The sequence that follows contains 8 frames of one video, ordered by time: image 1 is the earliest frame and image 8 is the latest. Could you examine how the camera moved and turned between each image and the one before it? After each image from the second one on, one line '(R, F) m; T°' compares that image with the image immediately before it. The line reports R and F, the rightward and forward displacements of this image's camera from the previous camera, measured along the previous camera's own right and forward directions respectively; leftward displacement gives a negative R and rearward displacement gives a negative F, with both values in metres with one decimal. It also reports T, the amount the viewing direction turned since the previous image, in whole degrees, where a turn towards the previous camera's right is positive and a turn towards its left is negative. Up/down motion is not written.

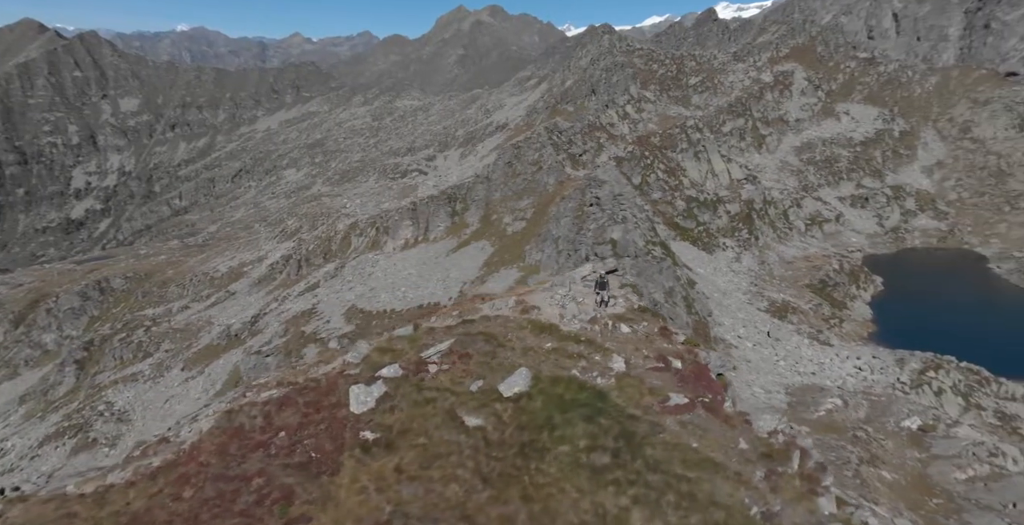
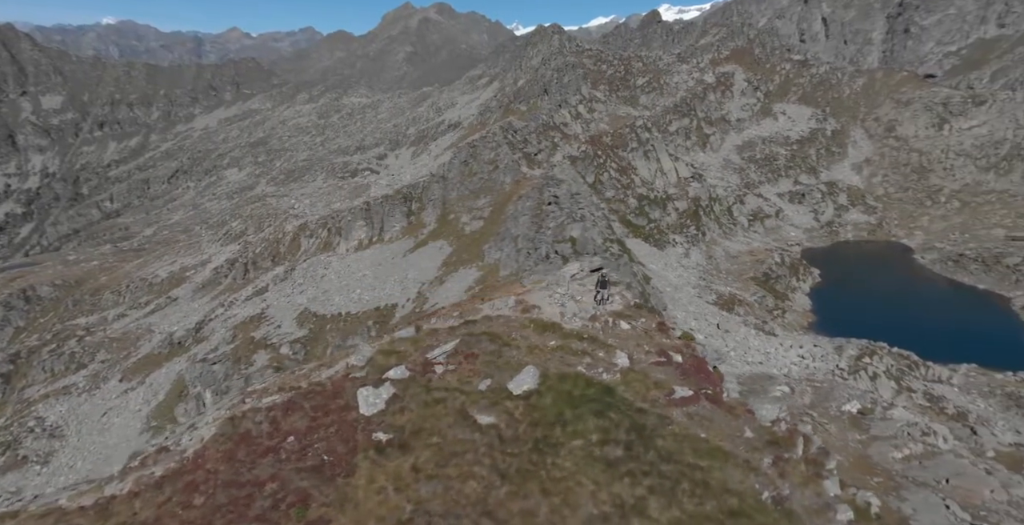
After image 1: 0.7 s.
(-0.8, -0.3) m; +5°
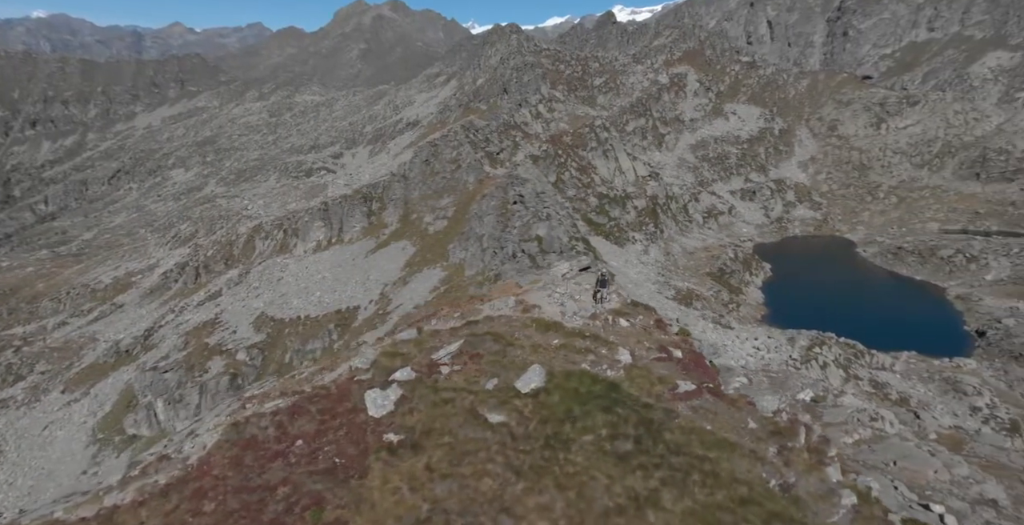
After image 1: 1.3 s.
(-0.7, -0.2) m; +4°
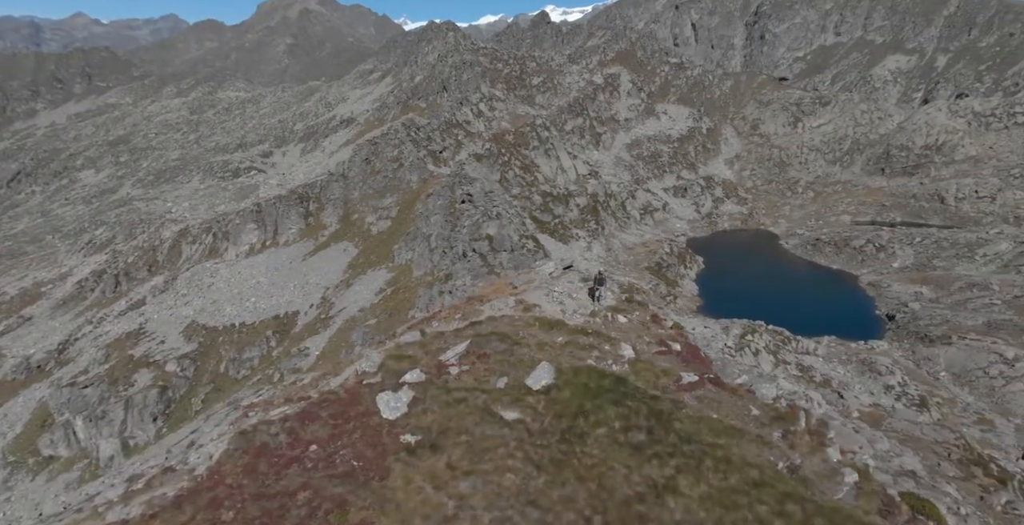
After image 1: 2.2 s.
(-1.1, -0.3) m; +6°
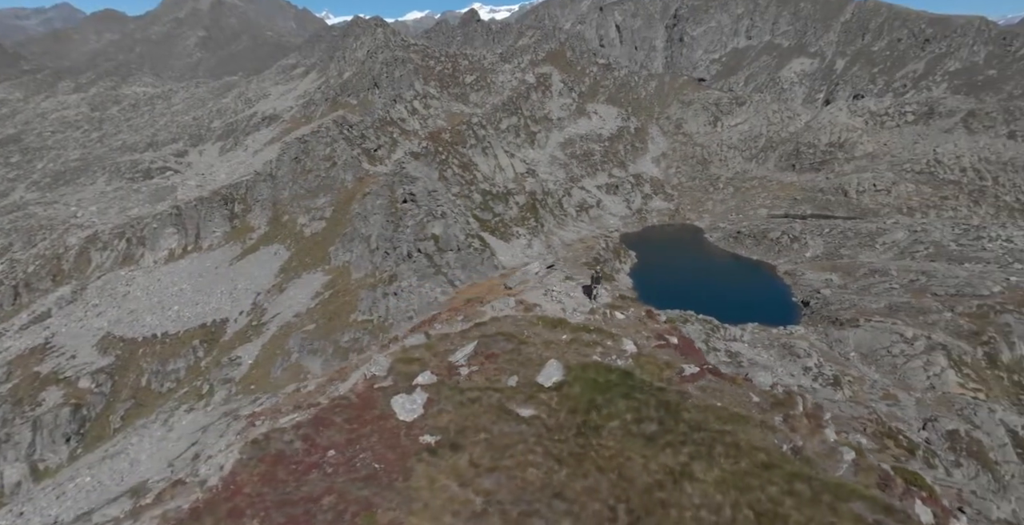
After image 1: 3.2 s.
(-1.2, -0.2) m; +7°
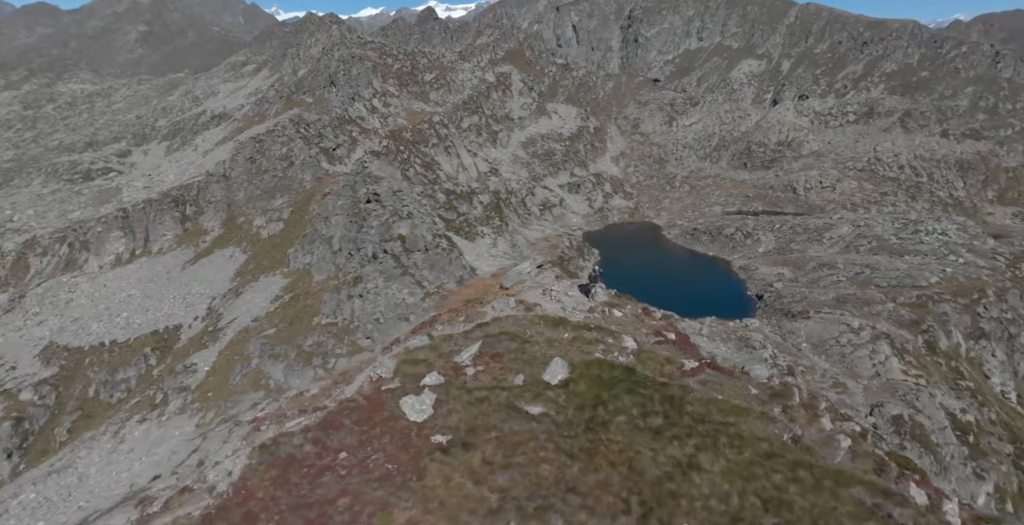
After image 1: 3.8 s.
(-0.8, -0.1) m; +4°
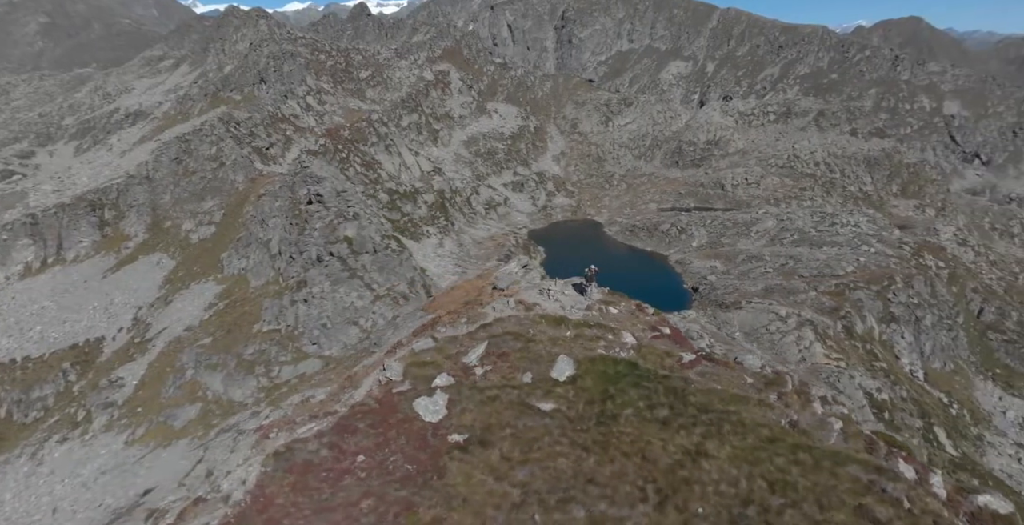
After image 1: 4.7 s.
(-1.1, -0.1) m; +6°
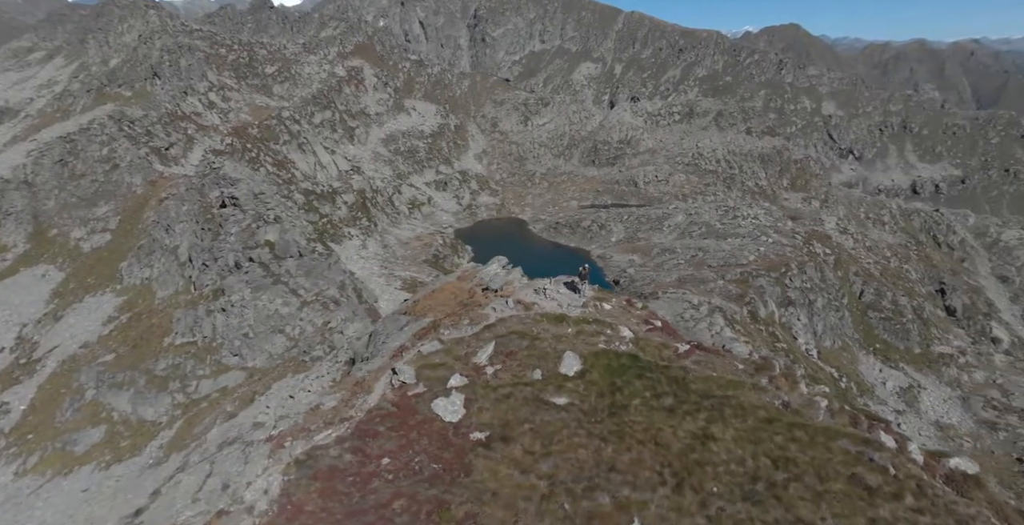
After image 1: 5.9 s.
(-1.5, 0.0) m; +8°
